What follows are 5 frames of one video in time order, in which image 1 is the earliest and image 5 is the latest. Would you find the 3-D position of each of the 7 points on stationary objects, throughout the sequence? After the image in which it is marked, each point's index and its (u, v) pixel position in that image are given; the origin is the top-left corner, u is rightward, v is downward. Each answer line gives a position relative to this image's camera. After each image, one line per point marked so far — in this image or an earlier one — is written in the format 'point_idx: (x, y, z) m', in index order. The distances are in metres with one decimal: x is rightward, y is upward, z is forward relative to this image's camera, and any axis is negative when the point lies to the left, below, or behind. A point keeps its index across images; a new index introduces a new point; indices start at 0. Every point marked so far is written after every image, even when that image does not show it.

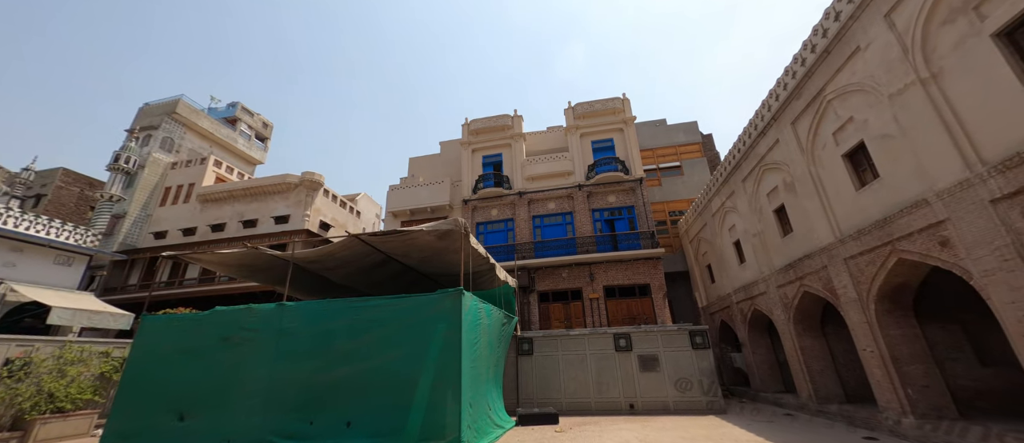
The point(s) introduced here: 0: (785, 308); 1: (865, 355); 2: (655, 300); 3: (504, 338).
0: (+8.0, -2.5, +10.3) m
1: (+7.5, -2.8, +7.5) m
2: (+6.5, -3.6, +16.0) m
3: (-0.3, -3.5, +10.7) m
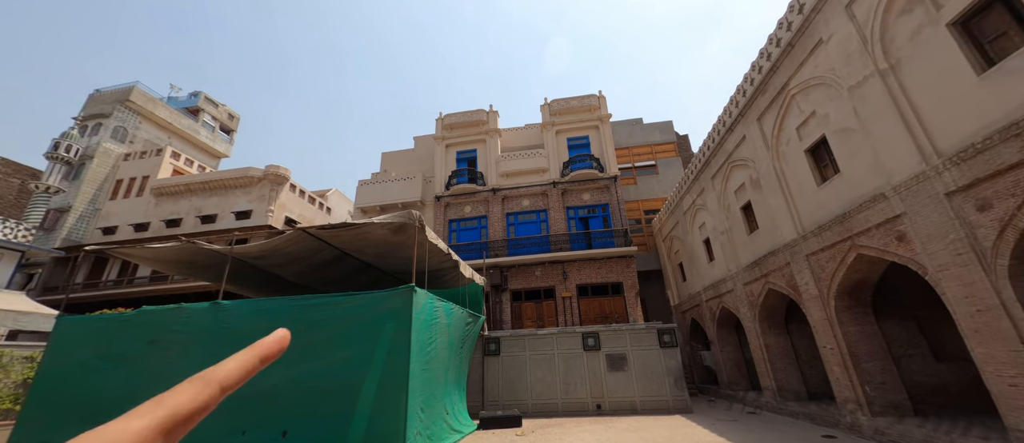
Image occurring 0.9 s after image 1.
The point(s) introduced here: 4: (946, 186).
0: (+6.9, -2.4, +10.3) m
1: (+6.6, -2.7, +7.4) m
2: (+5.2, -3.5, +15.9) m
3: (-1.3, -3.4, +10.3) m
4: (+6.0, +0.5, +4.9) m
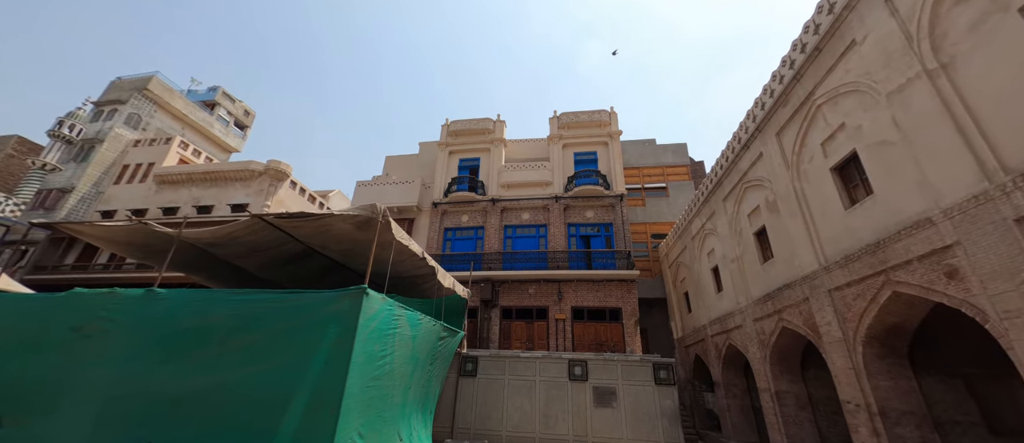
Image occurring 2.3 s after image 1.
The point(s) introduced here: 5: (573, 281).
0: (+6.4, -3.1, +9.0) m
1: (+5.9, -3.3, +6.2) m
2: (+4.7, -4.3, +14.7) m
3: (-1.9, -3.5, +9.3) m
4: (+5.5, +0.1, +3.9) m
5: (+2.7, -2.7, +15.7) m
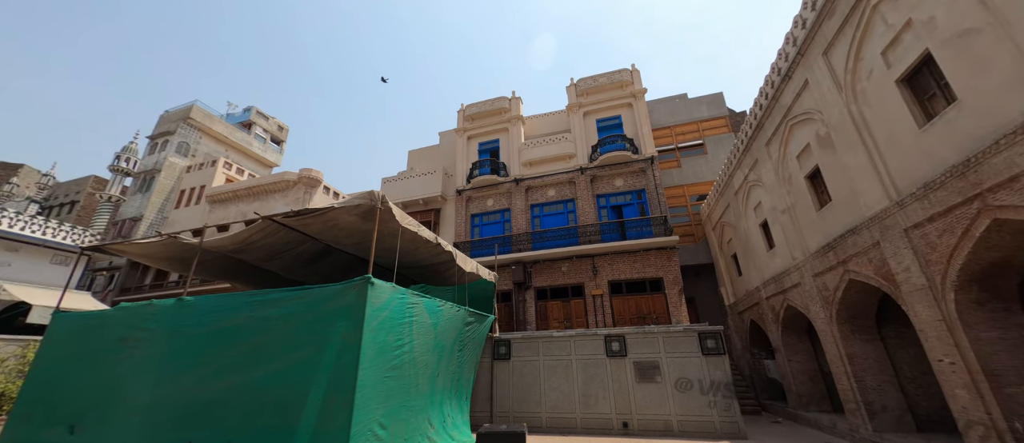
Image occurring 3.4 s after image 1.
0: (+7.0, -1.8, +7.9) m
1: (+6.2, -2.1, +5.1) m
2: (+6.1, -2.9, +13.7) m
3: (-1.1, -3.0, +9.1) m
4: (+5.2, +1.1, +2.7) m
5: (+4.0, -1.4, +14.9) m
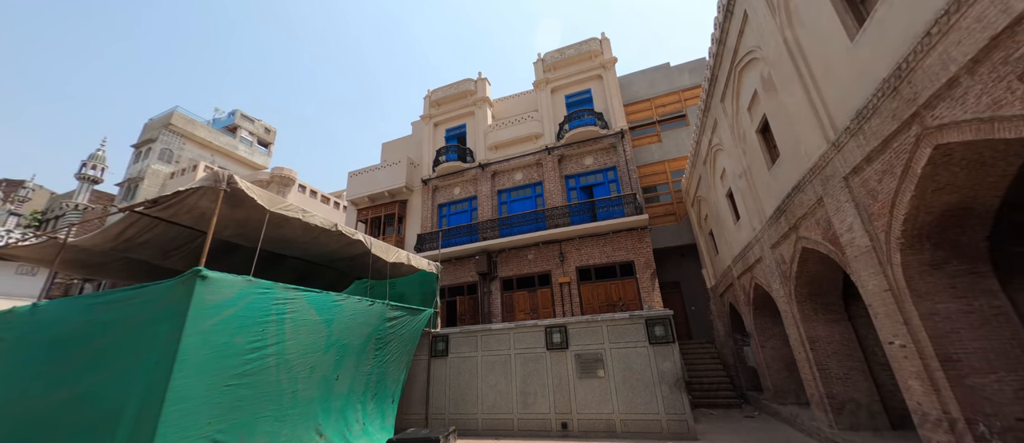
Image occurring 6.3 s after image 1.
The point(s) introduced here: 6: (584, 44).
0: (+5.1, -1.1, +6.7) m
1: (+4.2, -1.5, +3.9) m
2: (+4.5, -2.1, +12.5) m
3: (-2.9, -2.7, +8.3) m
4: (+3.0, +1.7, +1.5) m
5: (+2.4, -0.7, +13.8) m
6: (+3.4, +8.2, +16.5) m
